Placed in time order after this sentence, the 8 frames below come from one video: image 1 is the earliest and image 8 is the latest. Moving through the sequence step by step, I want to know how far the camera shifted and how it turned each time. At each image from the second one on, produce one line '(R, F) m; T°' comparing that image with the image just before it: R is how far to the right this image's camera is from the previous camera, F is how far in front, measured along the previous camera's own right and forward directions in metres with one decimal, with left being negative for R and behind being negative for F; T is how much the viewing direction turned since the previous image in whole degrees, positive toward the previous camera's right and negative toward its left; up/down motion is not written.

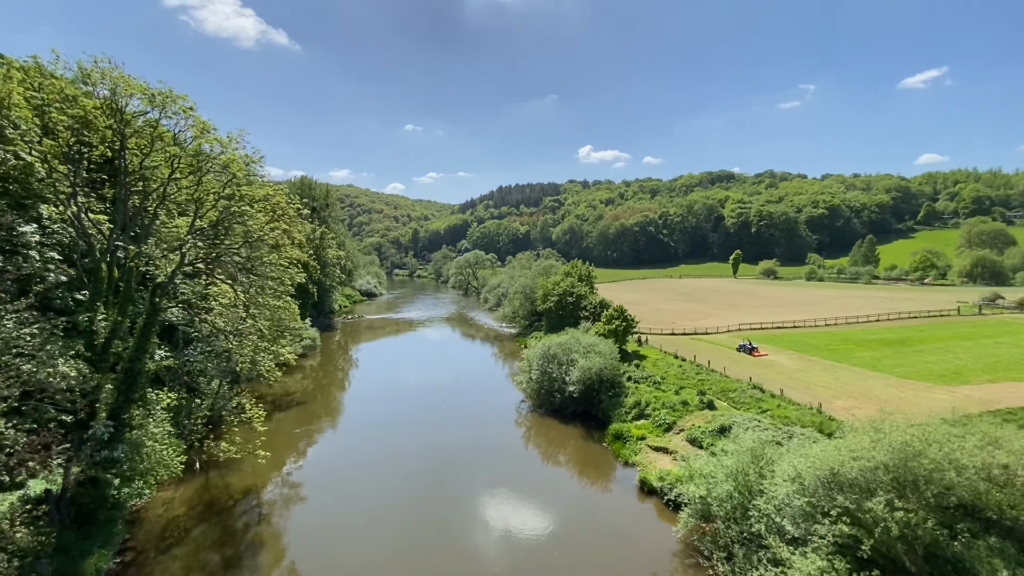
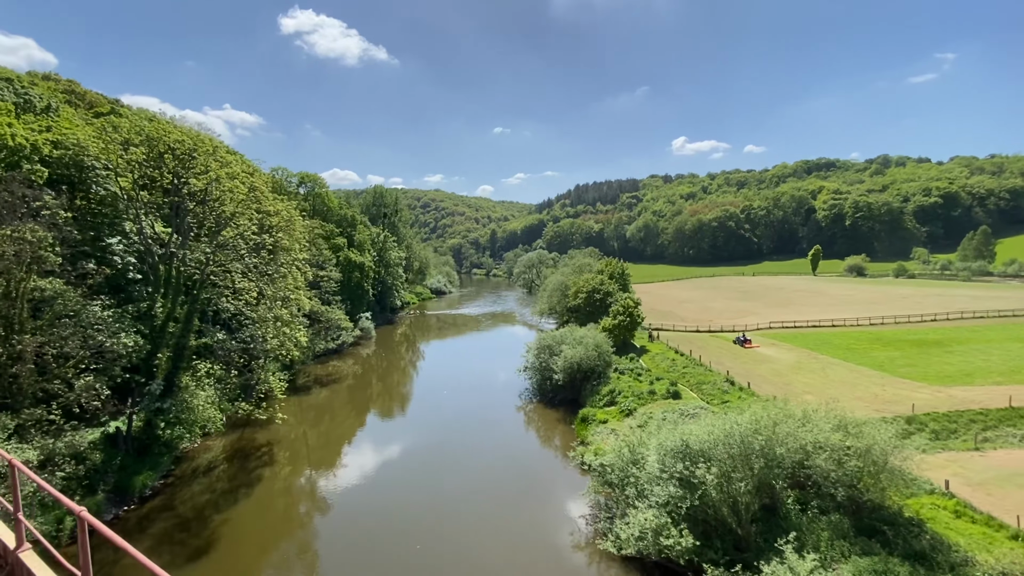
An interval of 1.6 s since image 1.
(+6.7, -2.6) m; -11°
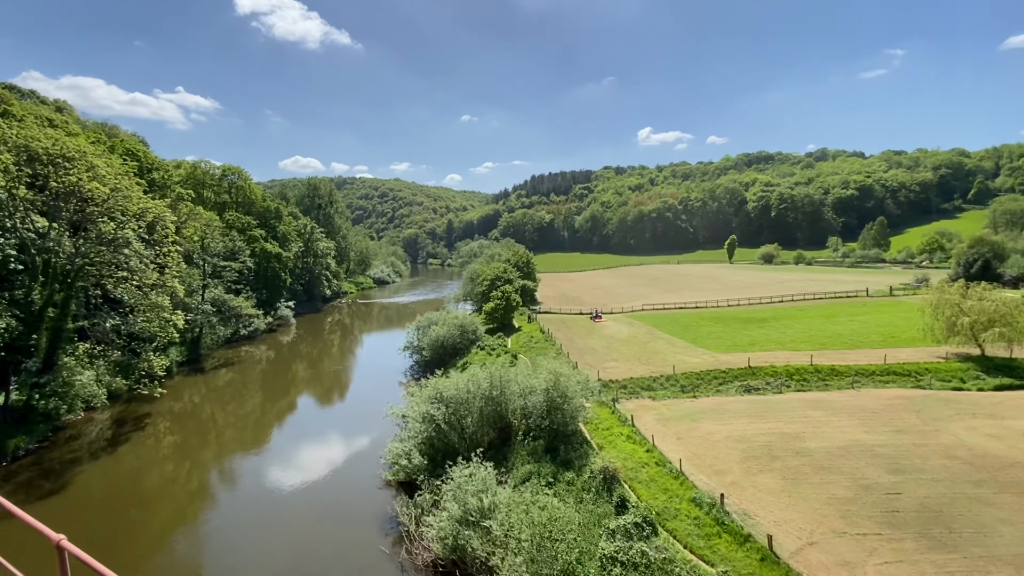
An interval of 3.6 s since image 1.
(+7.7, -4.8) m; +3°
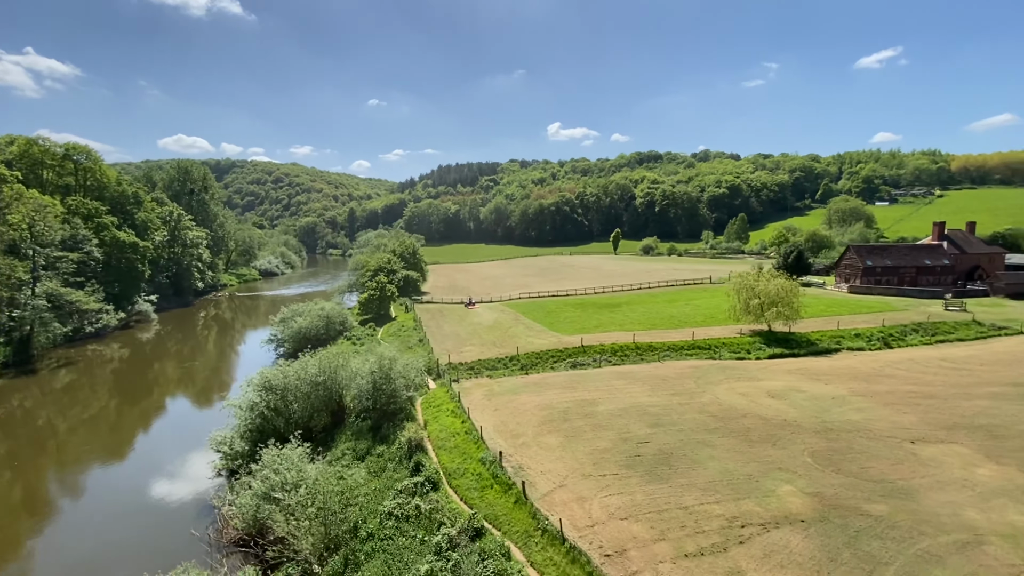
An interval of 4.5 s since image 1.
(+3.7, -2.0) m; +10°
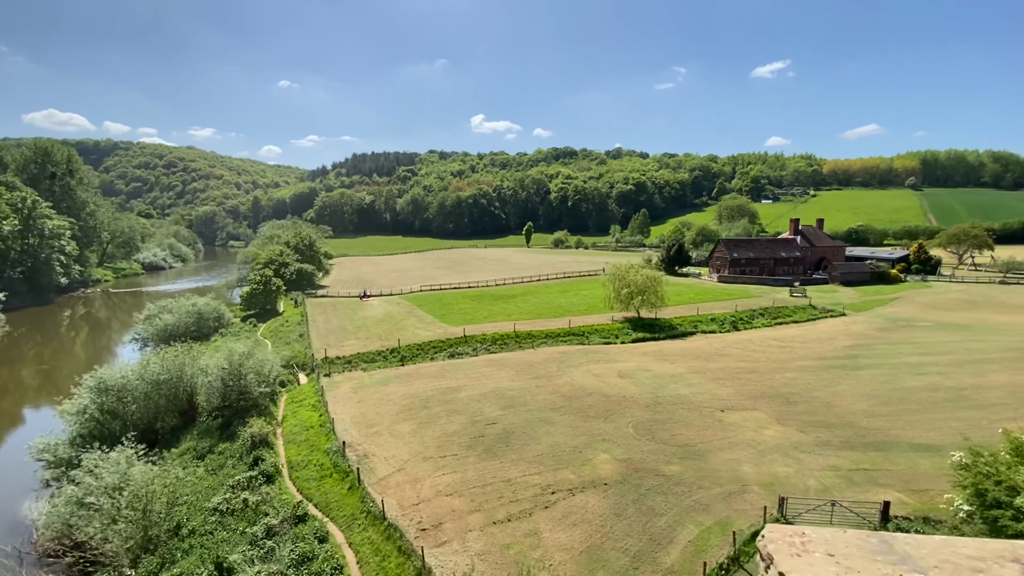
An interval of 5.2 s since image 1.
(+2.9, -0.9) m; +9°
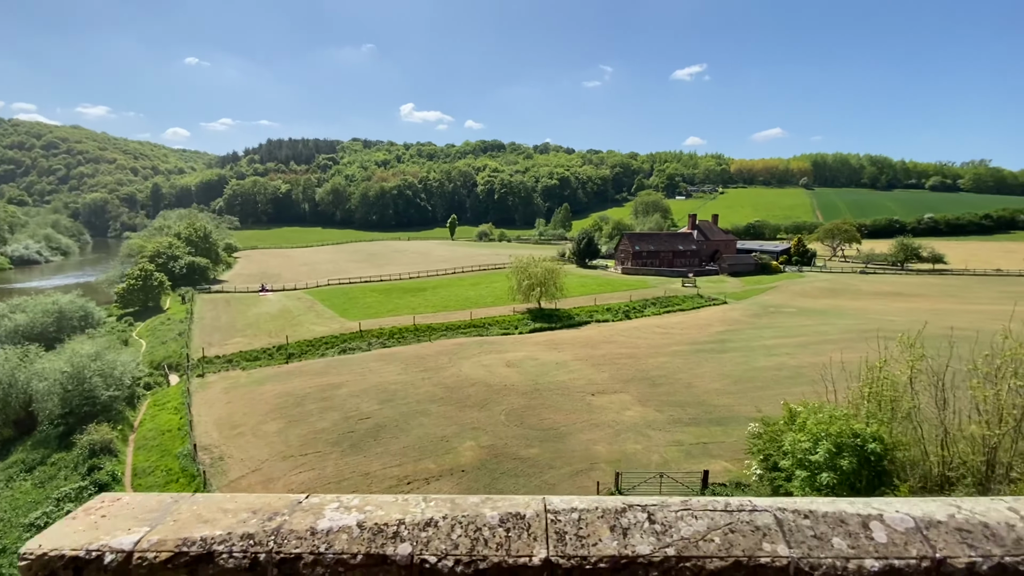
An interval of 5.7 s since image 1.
(+2.4, -0.4) m; +8°
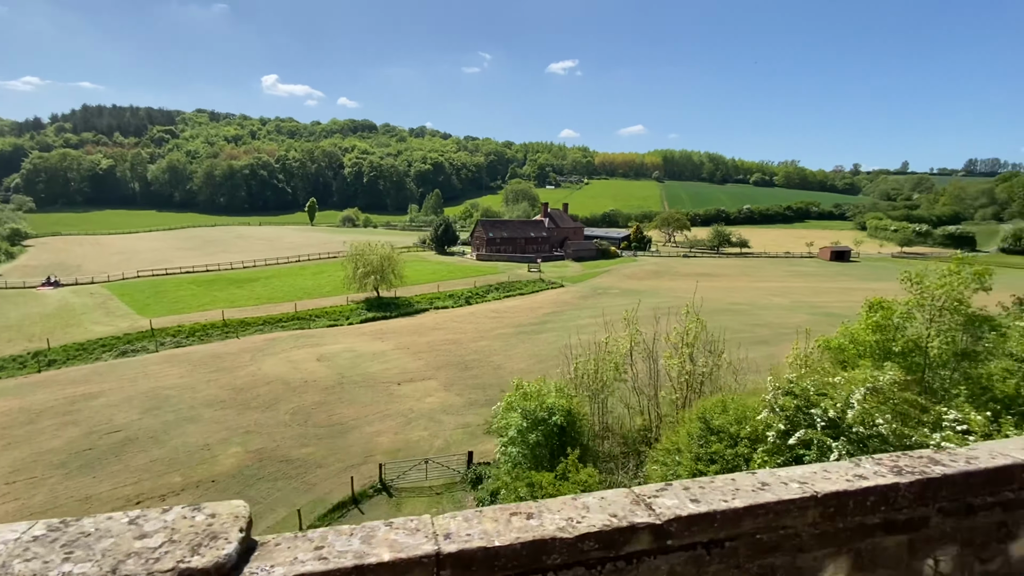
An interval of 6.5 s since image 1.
(+3.6, 0.0) m; +14°
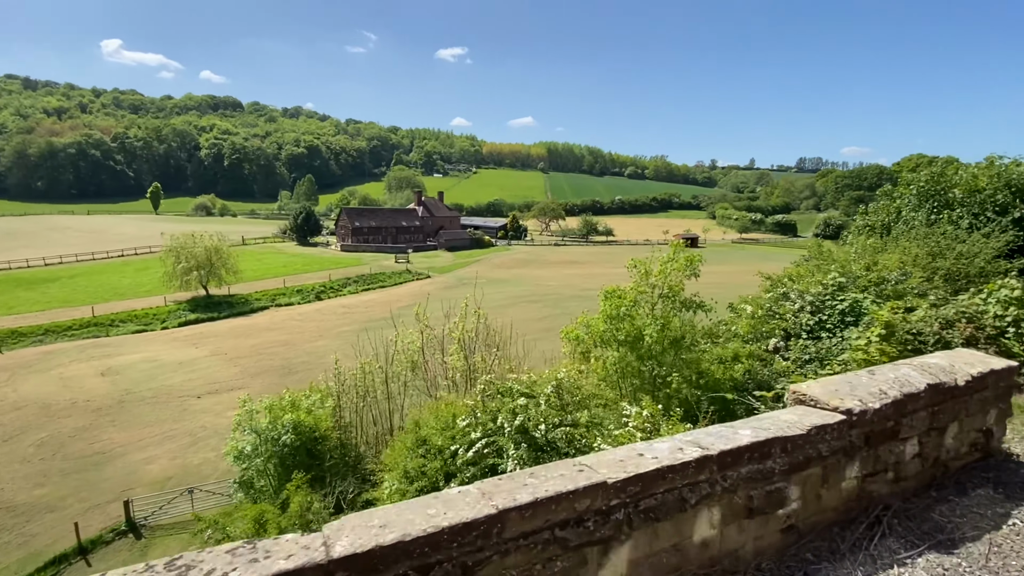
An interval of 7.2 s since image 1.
(+2.8, +0.8) m; +12°
